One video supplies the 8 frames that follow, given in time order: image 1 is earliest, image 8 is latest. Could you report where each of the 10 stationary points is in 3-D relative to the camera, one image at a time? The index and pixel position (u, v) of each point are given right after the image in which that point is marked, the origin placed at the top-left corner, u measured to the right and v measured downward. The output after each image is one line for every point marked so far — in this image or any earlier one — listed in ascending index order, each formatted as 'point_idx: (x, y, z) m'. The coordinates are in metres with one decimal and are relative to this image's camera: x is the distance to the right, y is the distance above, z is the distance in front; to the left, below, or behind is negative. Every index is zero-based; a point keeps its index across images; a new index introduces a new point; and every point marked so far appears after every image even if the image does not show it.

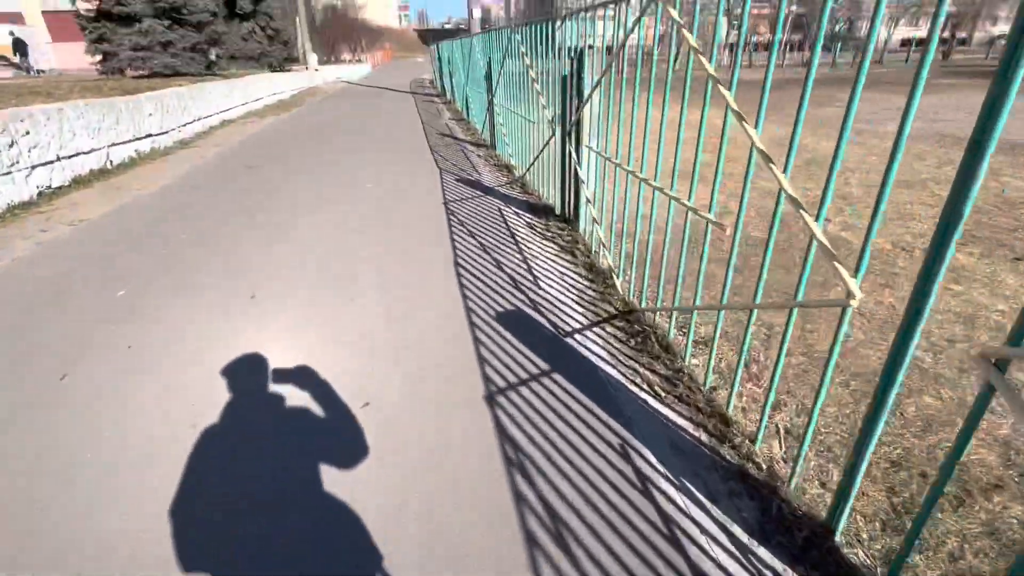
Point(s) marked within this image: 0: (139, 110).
0: (-6.1, +2.9, +8.0) m
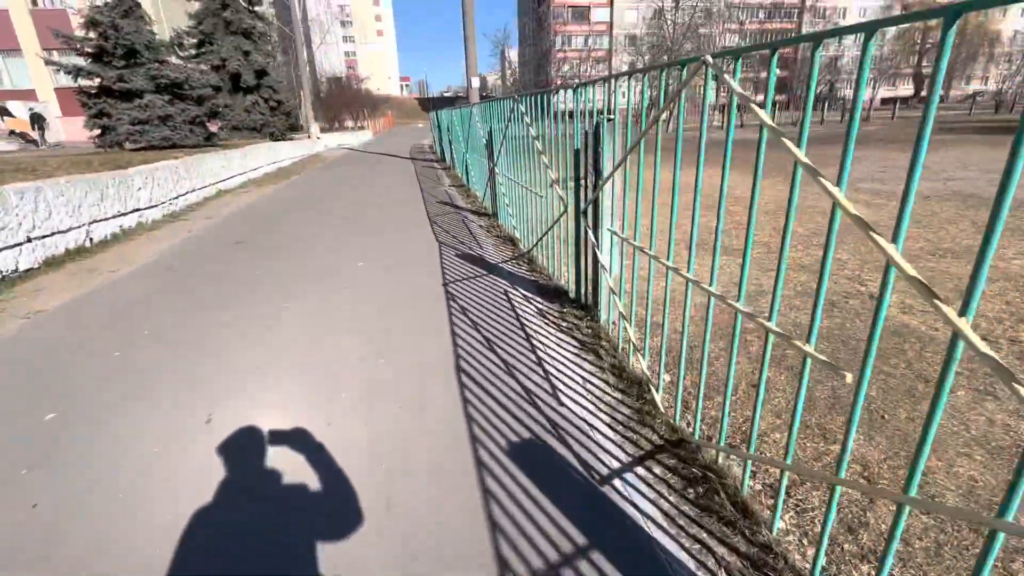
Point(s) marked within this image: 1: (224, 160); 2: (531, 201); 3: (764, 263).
0: (-6.1, +1.6, +7.7) m
1: (-6.9, +3.1, +11.6) m
2: (+0.2, +0.9, +5.3) m
3: (+2.6, +0.3, +5.0) m
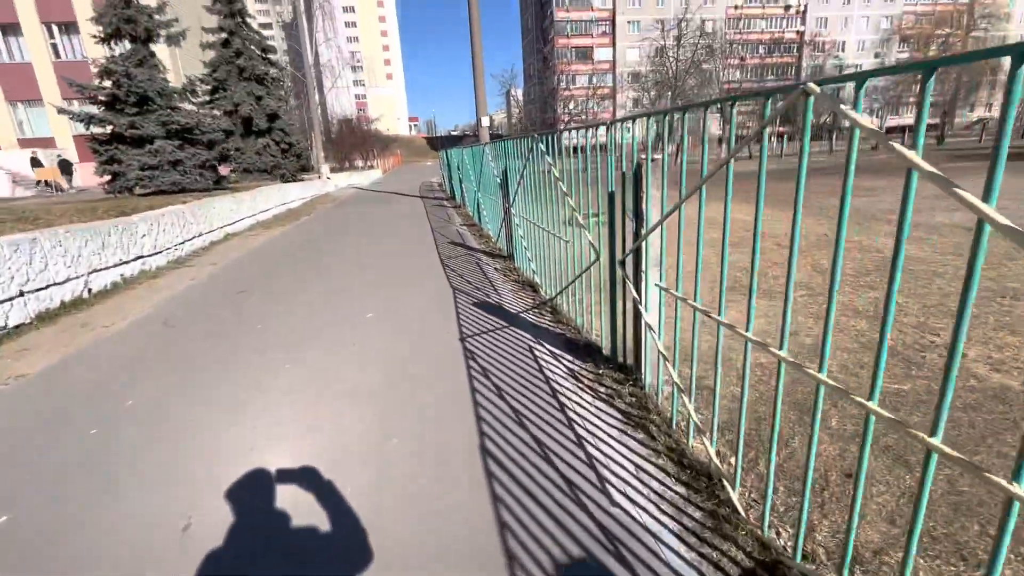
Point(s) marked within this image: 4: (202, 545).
0: (-5.9, +0.9, +7.5) m
1: (-6.6, +2.0, +11.5) m
2: (+0.4, +0.4, +4.9) m
3: (+2.8, -0.2, +4.5) m
4: (-1.5, -1.2, +2.3) m
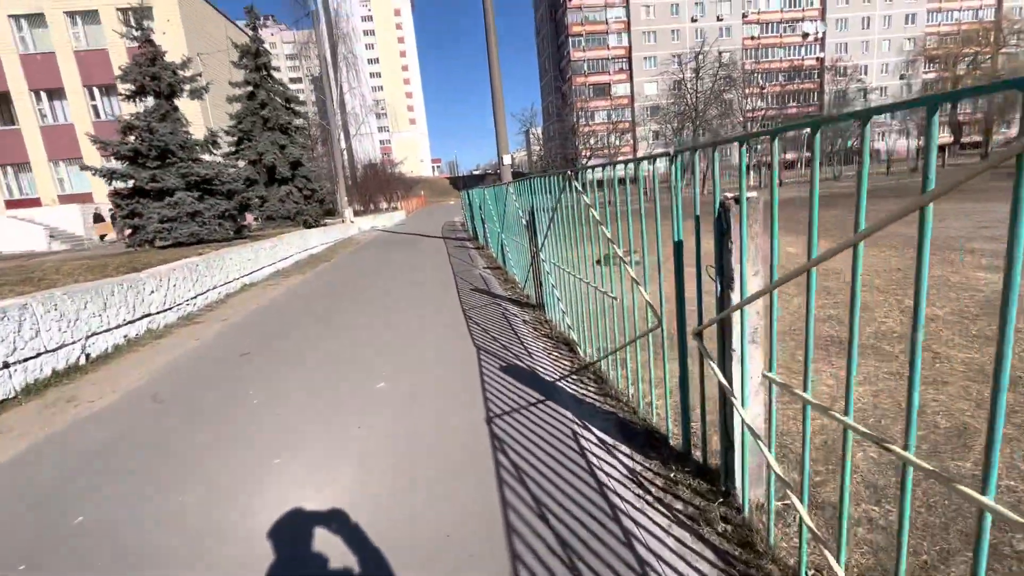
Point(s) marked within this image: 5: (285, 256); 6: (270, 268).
0: (-5.5, 0.0, +7.1) m
1: (-6.0, +0.8, +11.2) m
2: (+0.7, -0.1, +4.2) m
3: (+3.1, -0.6, +3.6) m
4: (-1.3, -1.6, +1.5) m
5: (-6.4, +0.9, +13.6) m
6: (-6.1, +0.5, +12.3) m
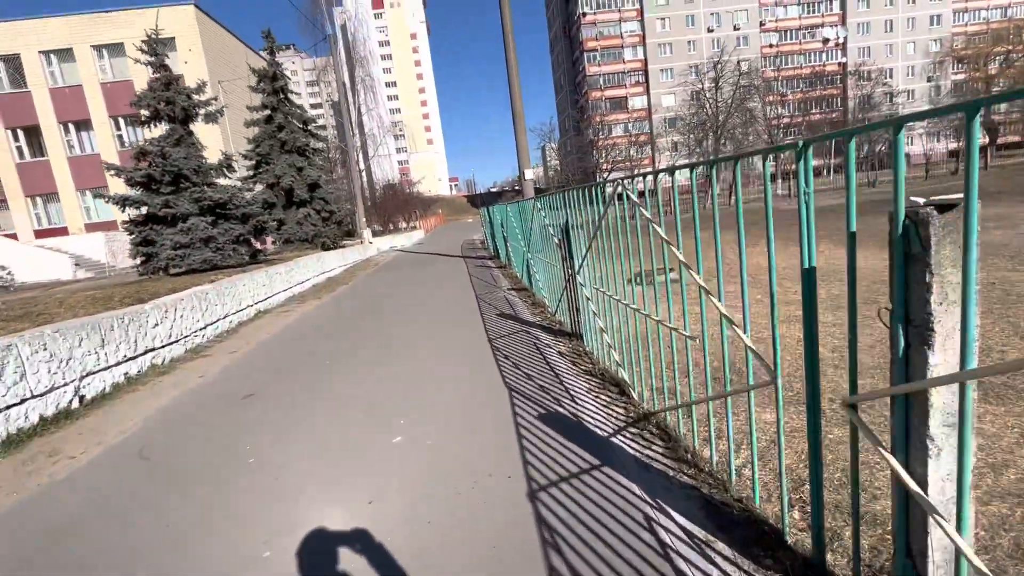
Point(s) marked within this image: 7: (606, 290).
0: (-5.1, -0.5, +6.6) m
1: (-5.5, +0.2, +10.7) m
2: (+1.0, -0.3, +3.4) m
3: (+3.3, -0.8, +2.8) m
4: (-1.1, -1.7, +0.8) m
5: (-5.7, +0.2, +13.2) m
6: (-5.5, -0.1, +11.8) m
7: (+0.8, 0.0, +4.4) m
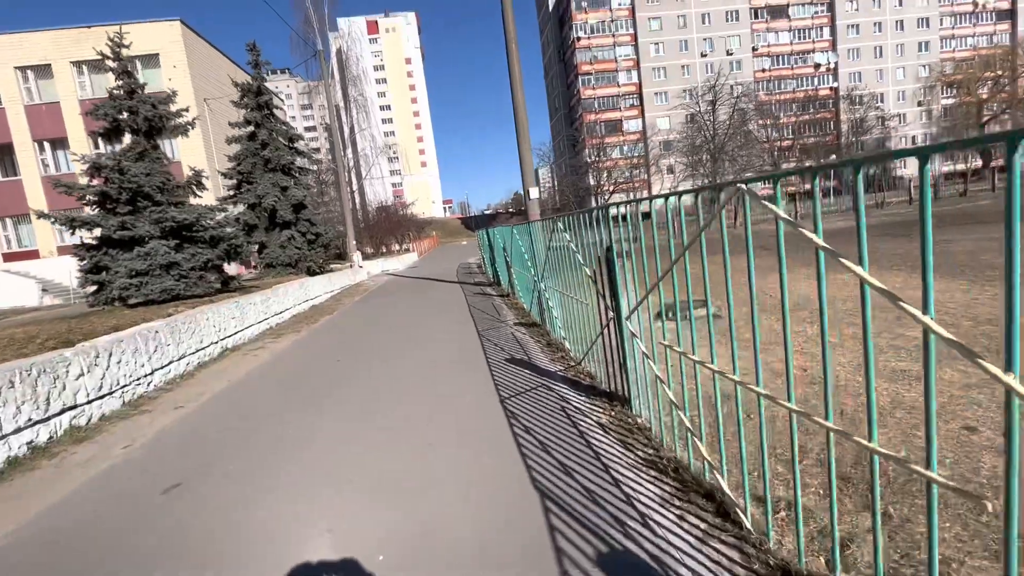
0: (-4.9, -0.9, +5.2) m
1: (-5.4, -0.4, +9.4) m
2: (+1.2, -0.6, +2.2) m
3: (+3.5, -1.0, +1.5) m
4: (-0.8, -1.9, -0.6) m
5: (-5.7, -0.5, +11.8) m
6: (-5.4, -0.8, +10.4) m
7: (+1.0, -0.3, +3.1) m
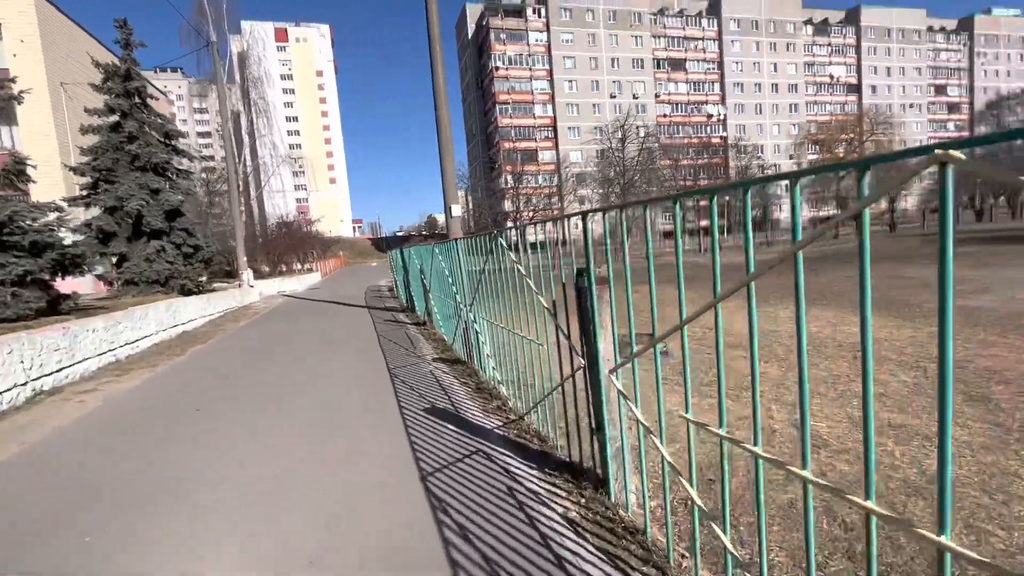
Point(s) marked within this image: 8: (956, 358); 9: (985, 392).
0: (-5.5, -1.1, +3.1) m
1: (-6.7, -0.7, +7.1) m
2: (+1.1, -0.8, +1.2) m
3: (+3.5, -1.2, +1.0) m
4: (-0.4, -1.9, -1.9) m
5: (-7.4, -1.0, +9.4) m
6: (-6.9, -1.2, +8.1) m
7: (+0.8, -0.5, +2.1) m
8: (+4.8, -0.8, +5.0) m
9: (+4.1, -0.9, +3.9) m
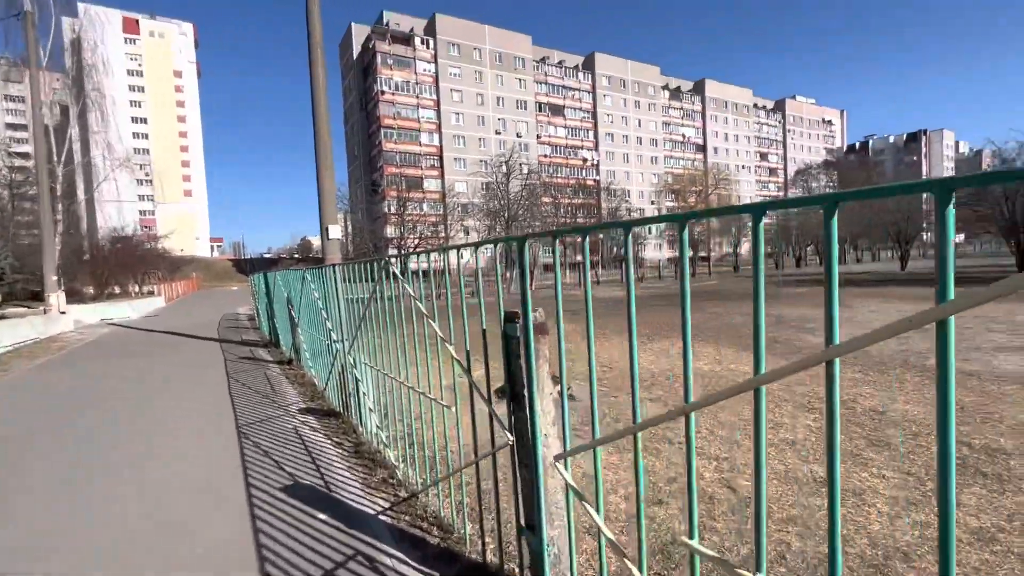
0: (-5.8, -1.1, +0.9) m
1: (-7.9, -1.0, +4.5) m
2: (+1.0, -0.9, +0.7) m
3: (+3.5, -1.4, +1.0) m
4: (+0.3, -1.8, -2.7) m
5: (-9.2, -1.4, +6.6) m
6: (-8.4, -1.5, +5.4) m
7: (+0.5, -0.7, +1.5) m
8: (+3.7, -1.2, +5.2) m
9: (+3.3, -1.3, +4.0) m
